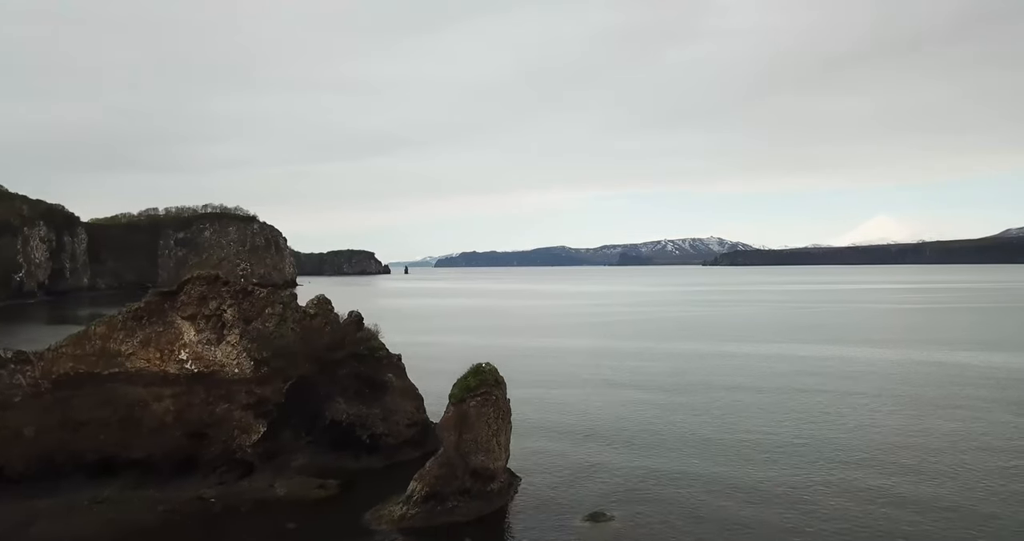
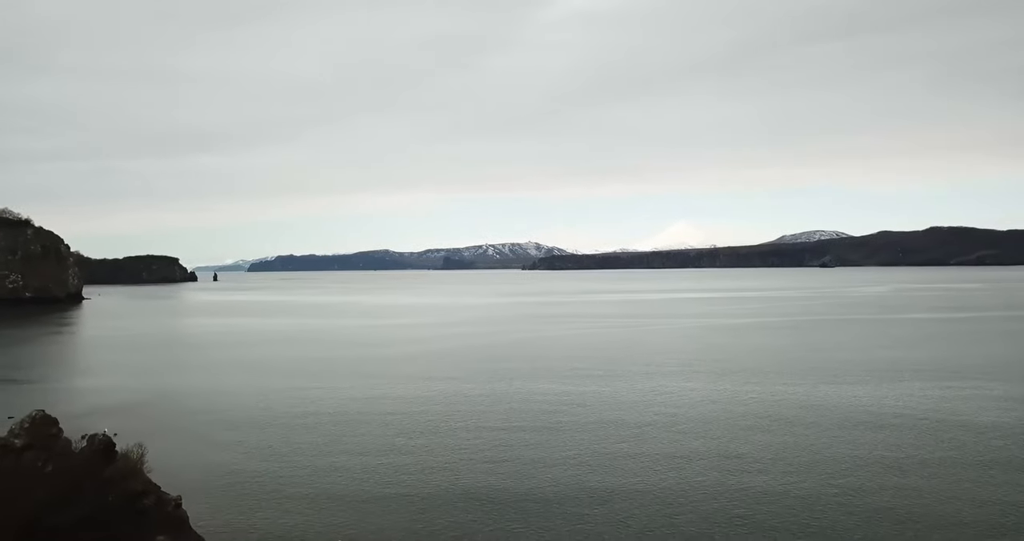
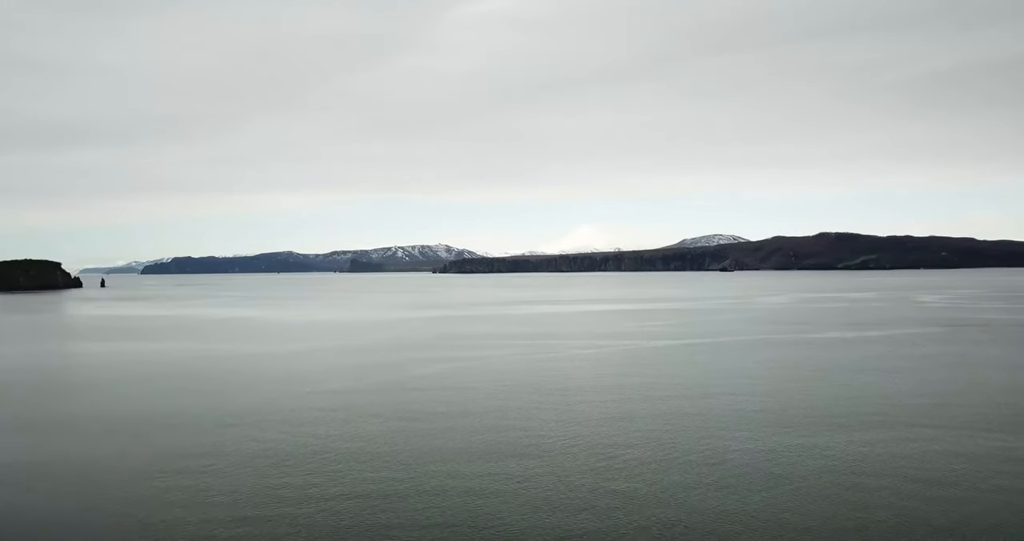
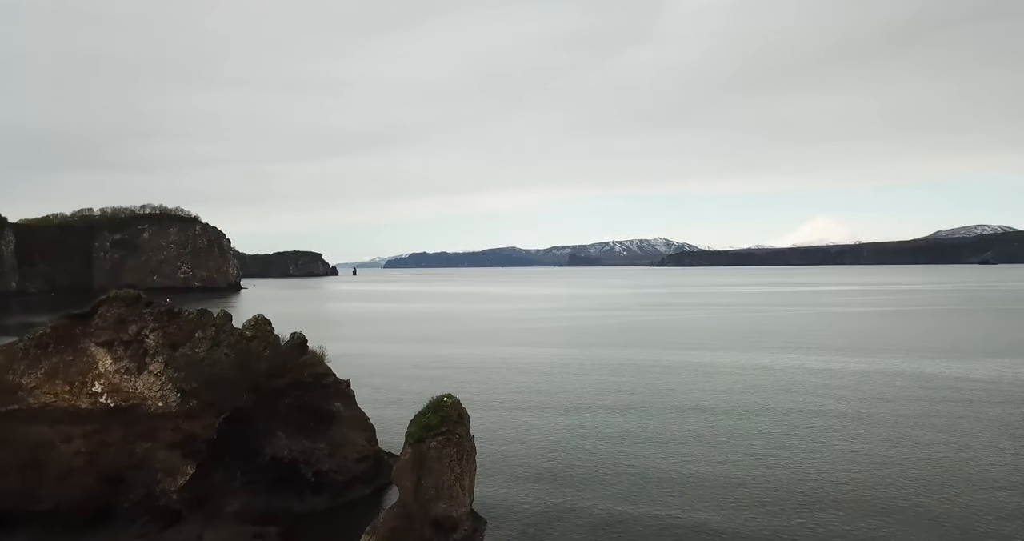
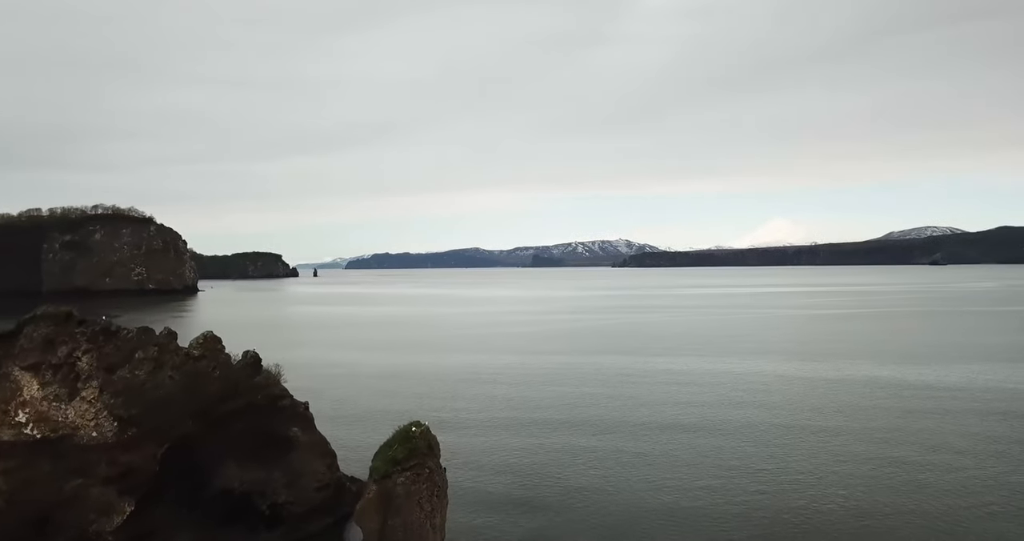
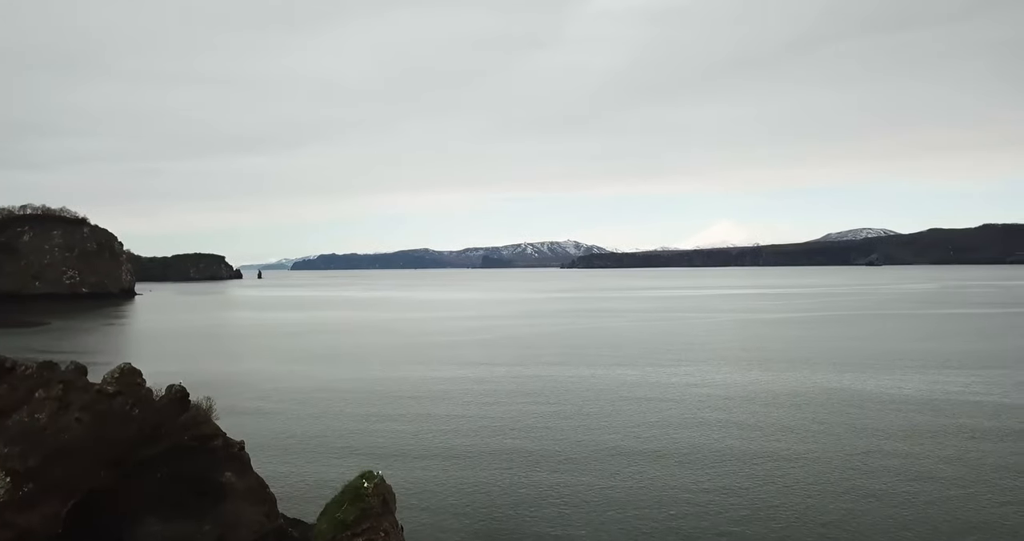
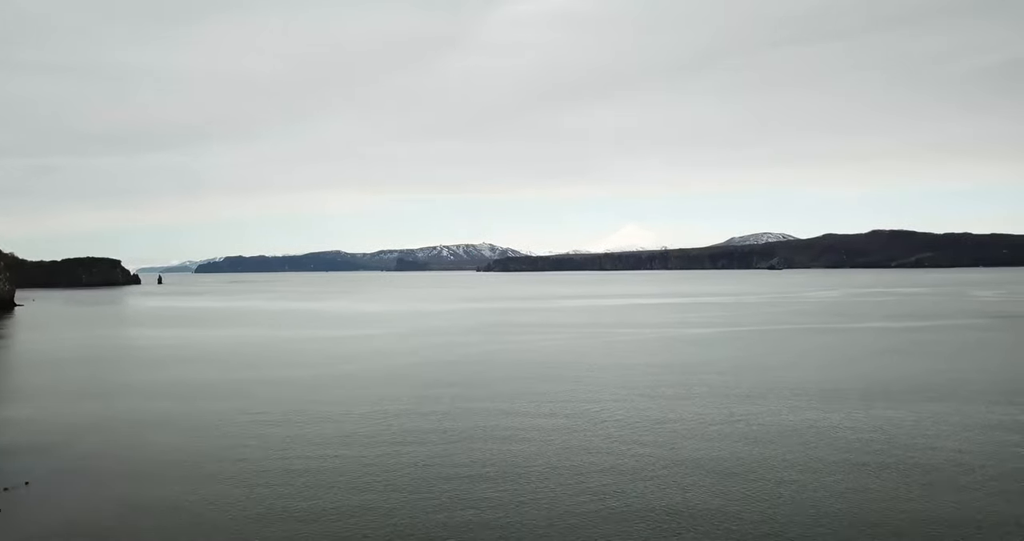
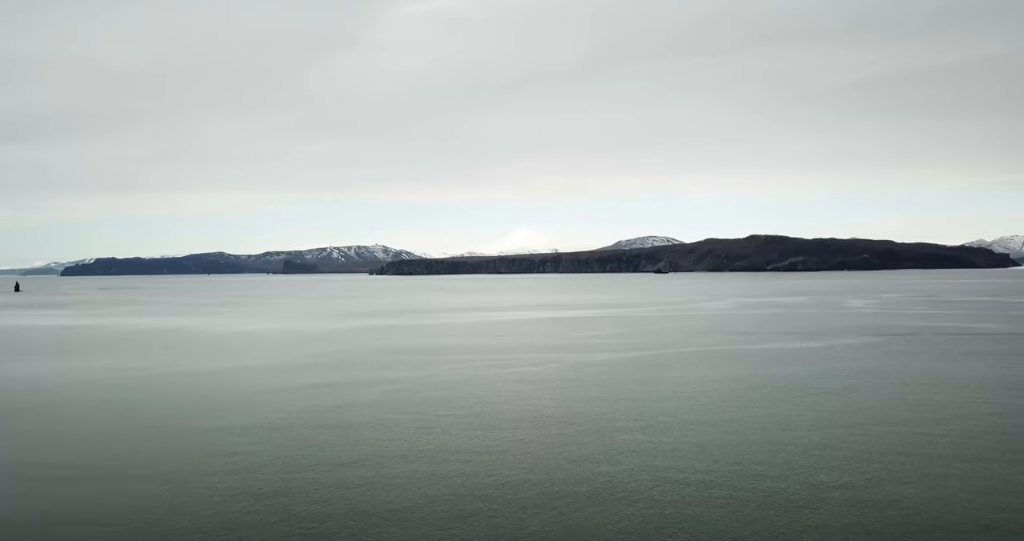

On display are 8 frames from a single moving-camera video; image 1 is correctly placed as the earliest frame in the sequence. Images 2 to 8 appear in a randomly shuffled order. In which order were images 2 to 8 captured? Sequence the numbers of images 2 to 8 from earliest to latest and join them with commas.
4, 5, 6, 2, 7, 3, 8
